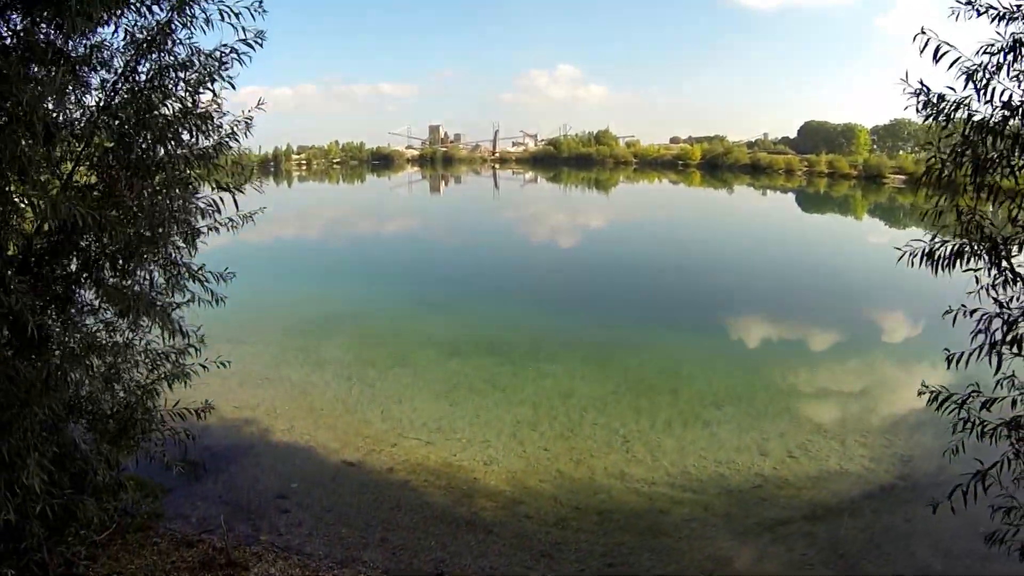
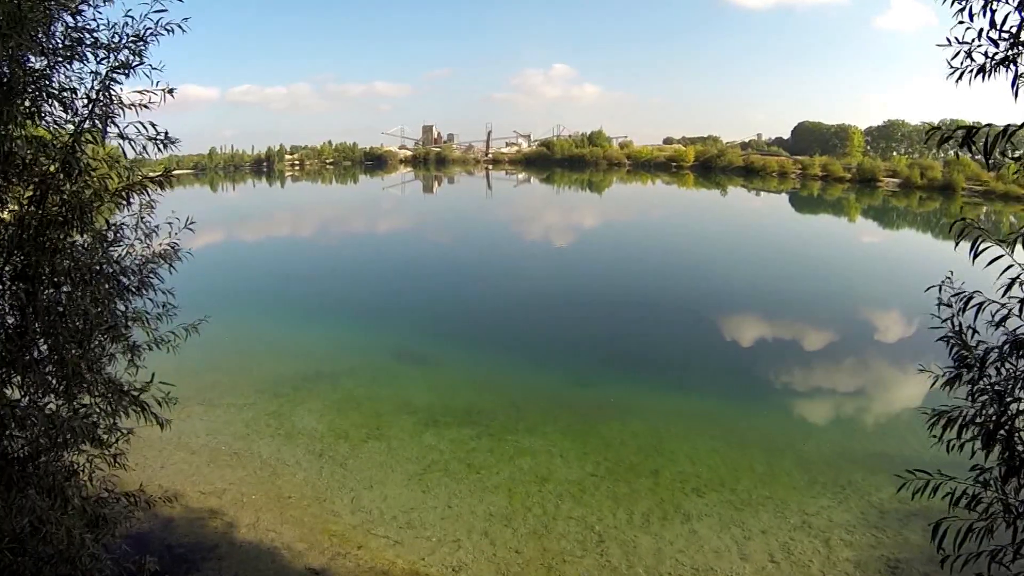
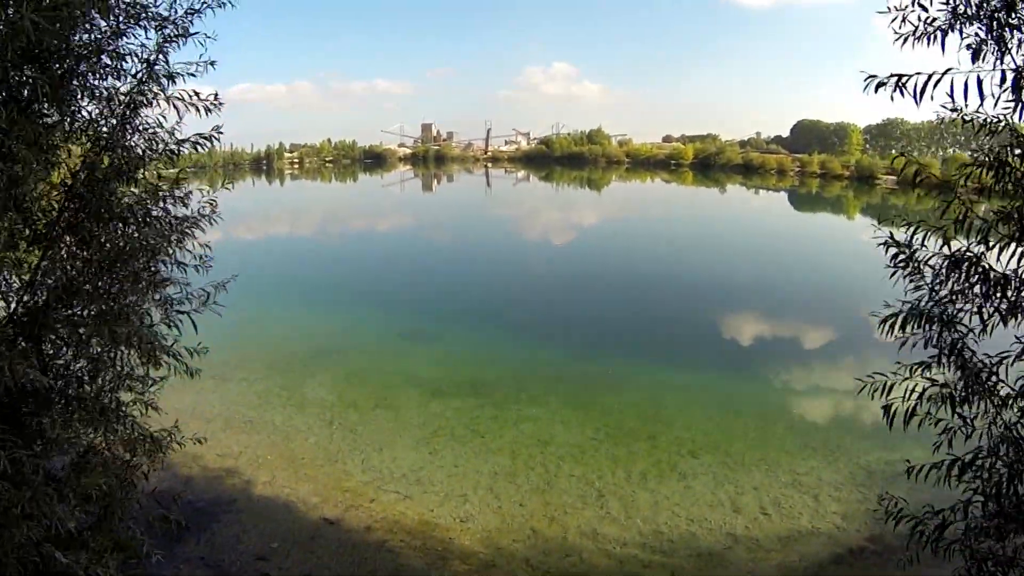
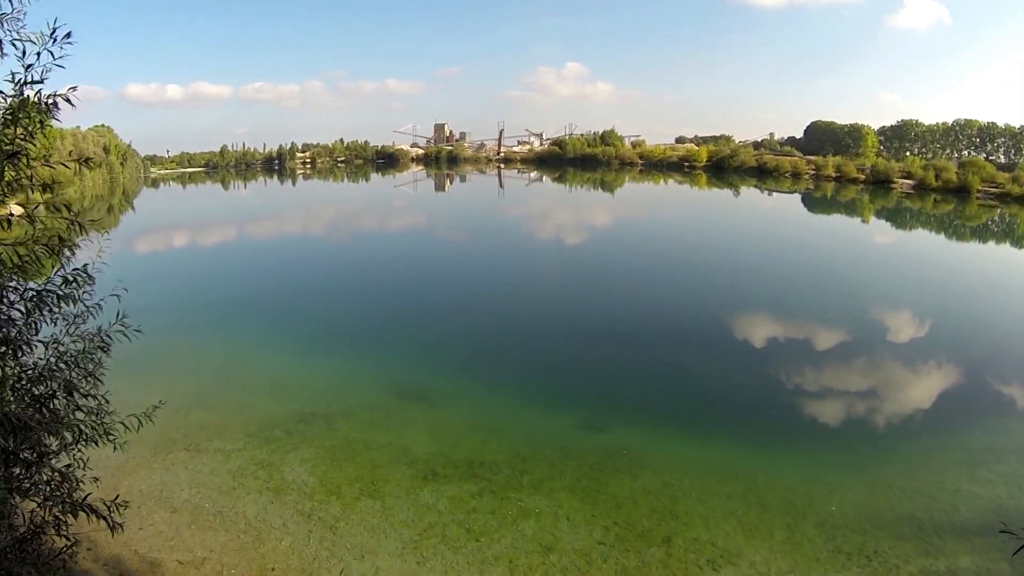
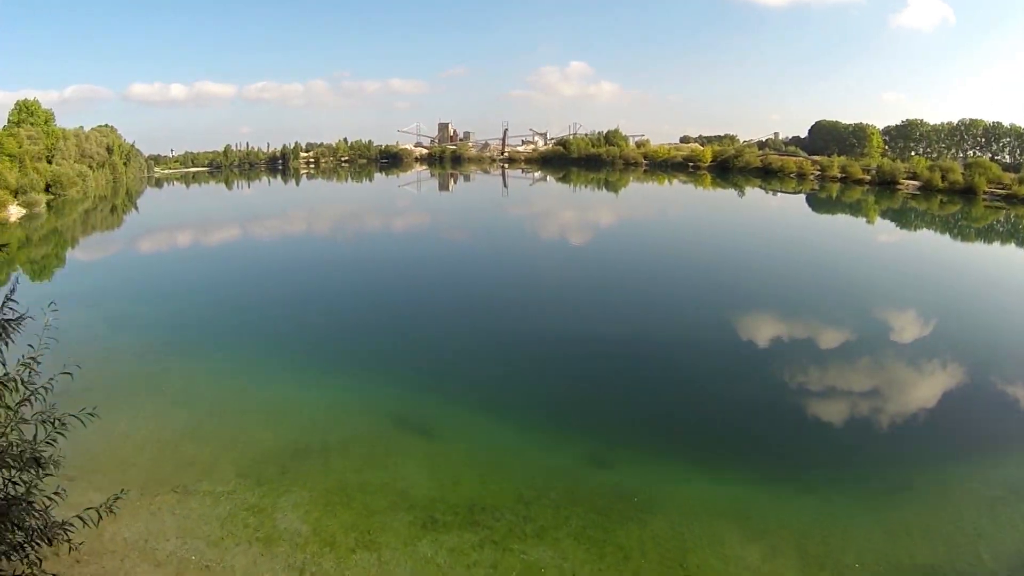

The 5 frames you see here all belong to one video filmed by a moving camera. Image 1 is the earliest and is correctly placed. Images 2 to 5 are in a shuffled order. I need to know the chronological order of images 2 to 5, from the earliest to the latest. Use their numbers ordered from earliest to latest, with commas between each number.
3, 2, 4, 5
